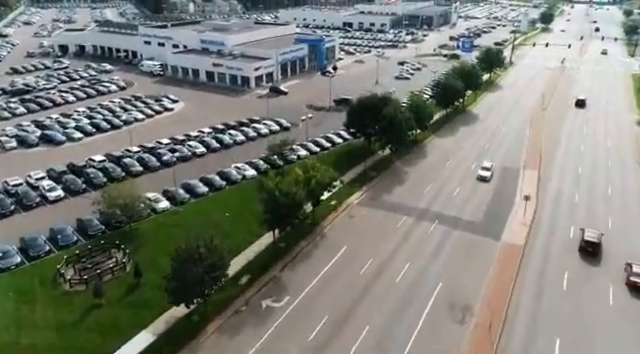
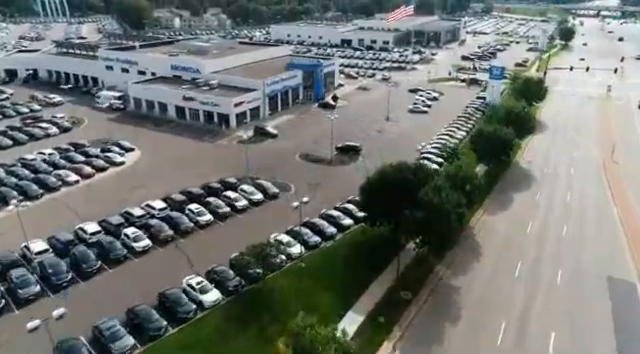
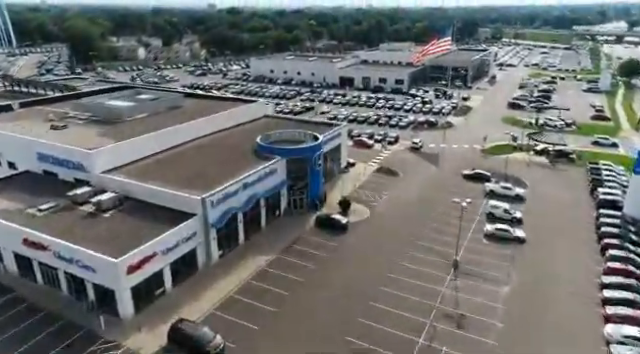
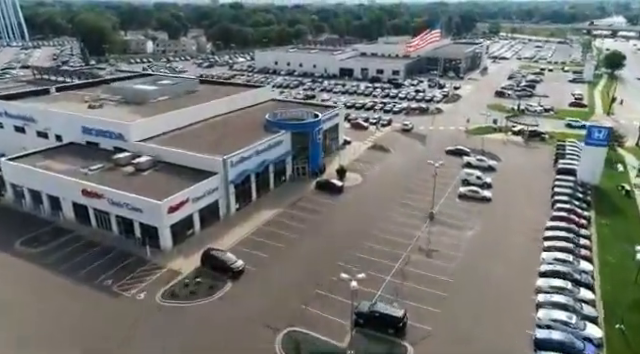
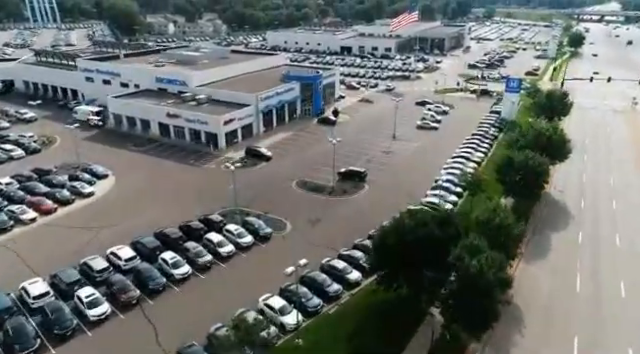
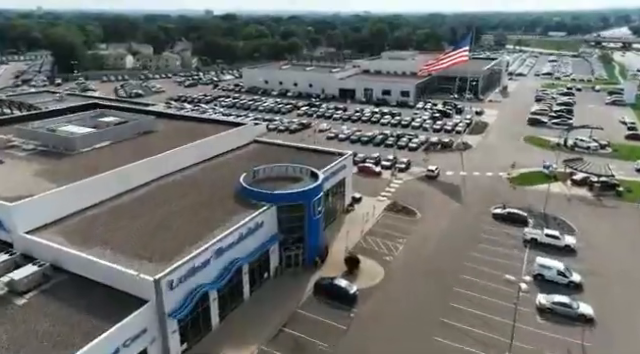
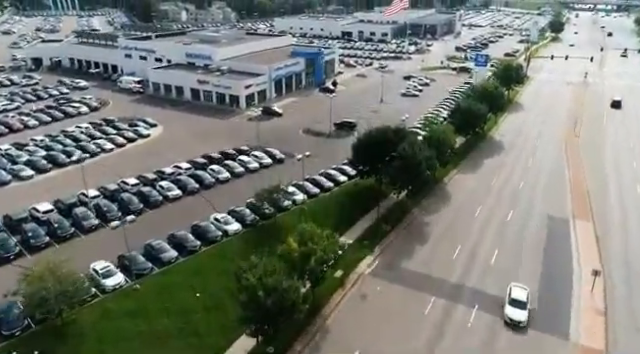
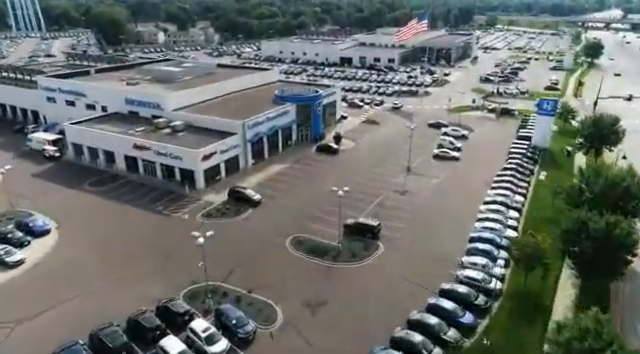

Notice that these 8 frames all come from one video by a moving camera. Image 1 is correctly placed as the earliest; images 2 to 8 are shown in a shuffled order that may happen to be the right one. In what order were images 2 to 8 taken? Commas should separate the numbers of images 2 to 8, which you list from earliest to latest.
7, 2, 5, 8, 4, 3, 6
